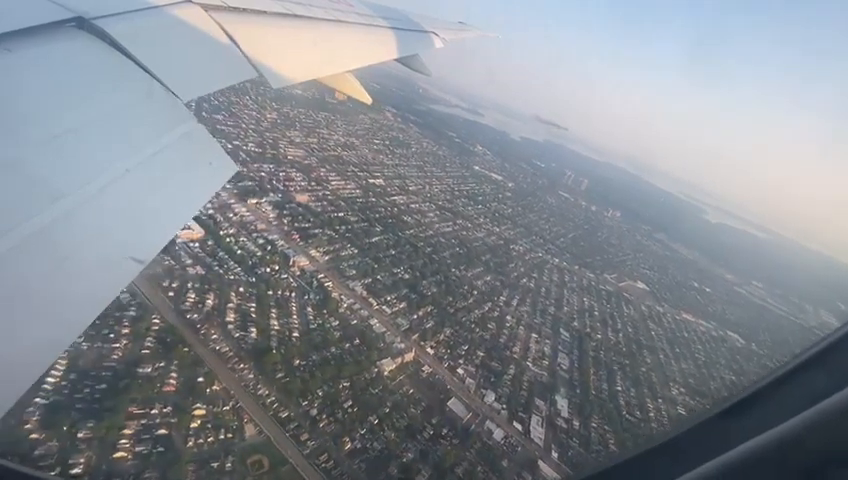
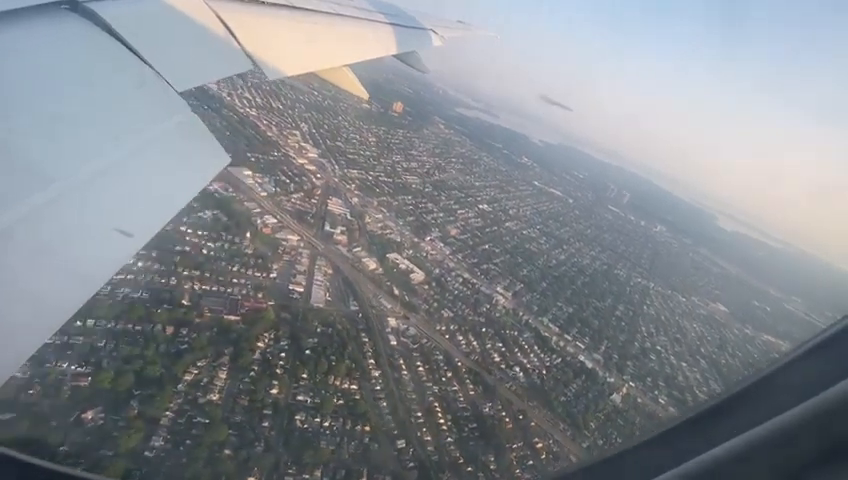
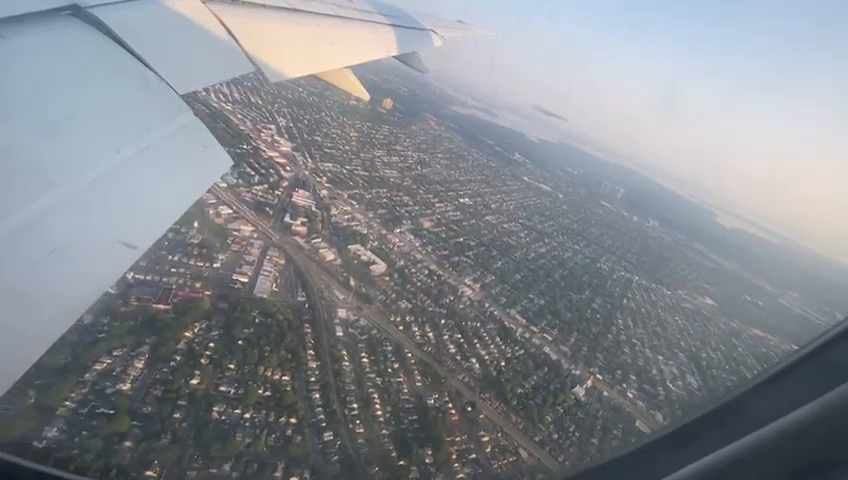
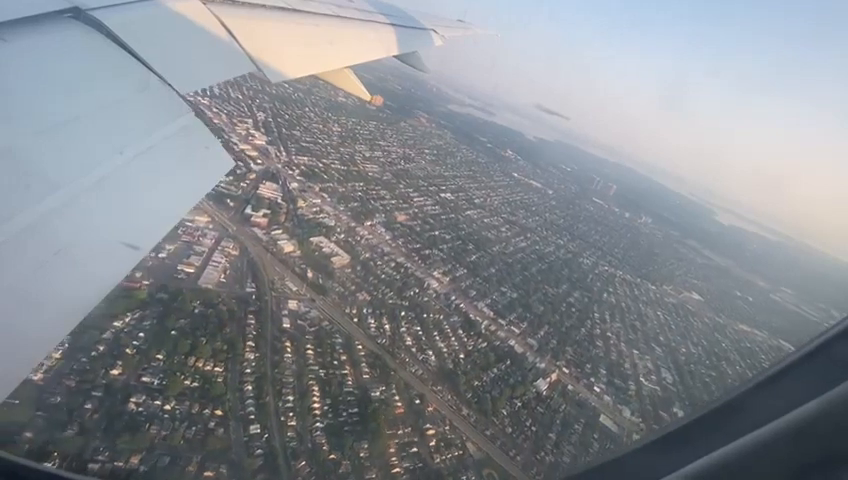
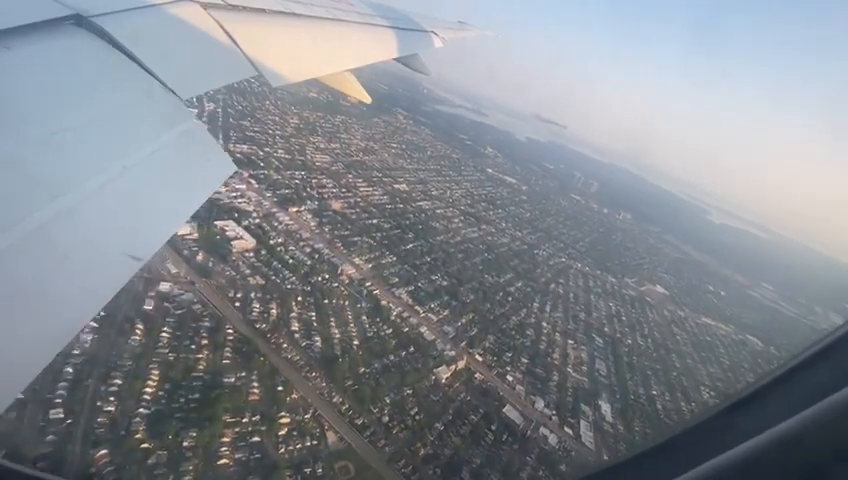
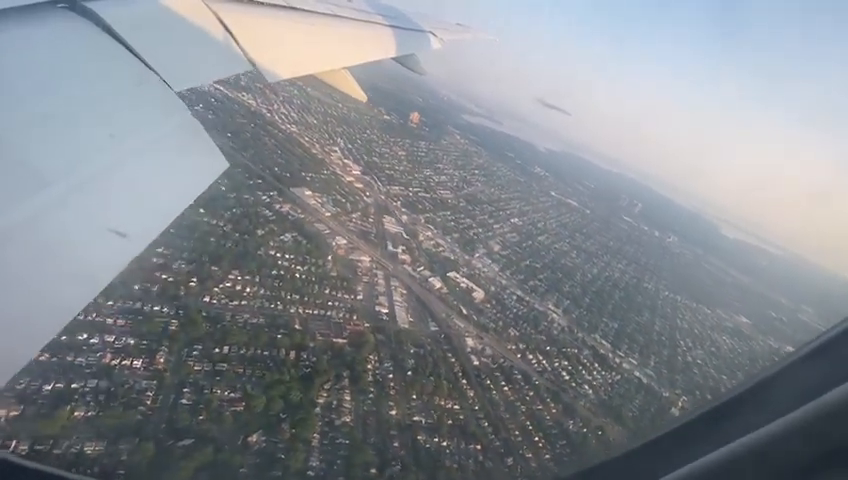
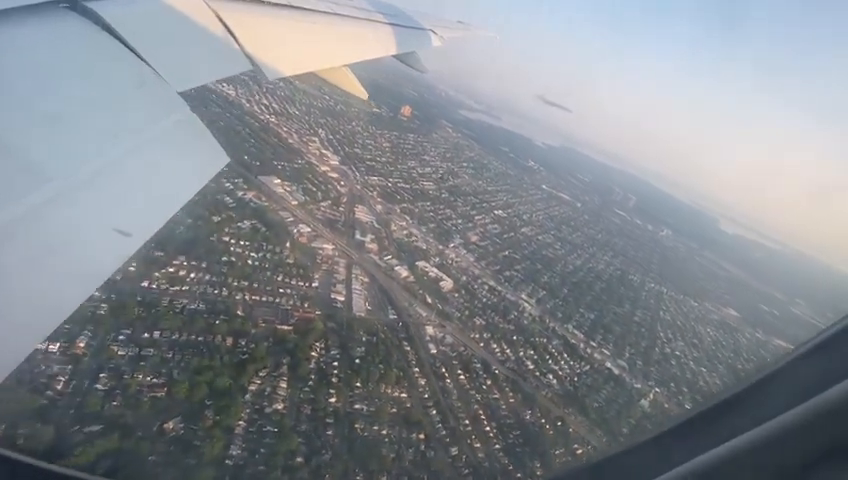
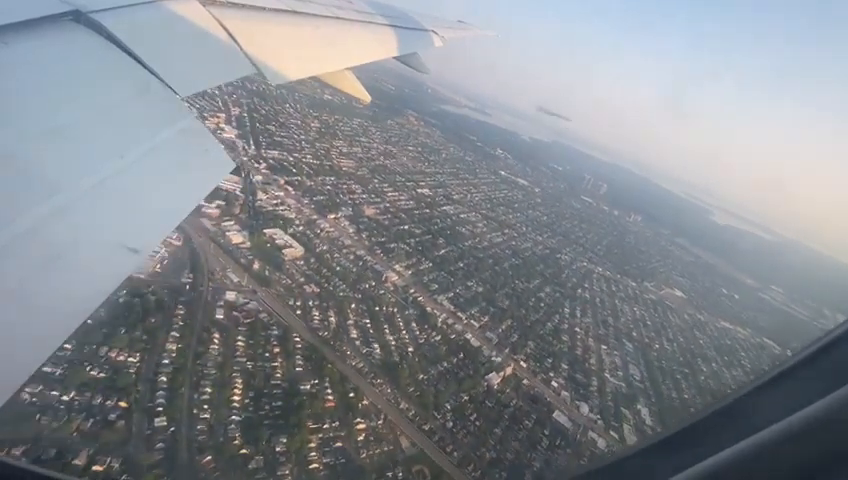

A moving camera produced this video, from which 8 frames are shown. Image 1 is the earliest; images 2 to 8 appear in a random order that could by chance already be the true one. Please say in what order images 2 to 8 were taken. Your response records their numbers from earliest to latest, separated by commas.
5, 8, 4, 3, 2, 7, 6
